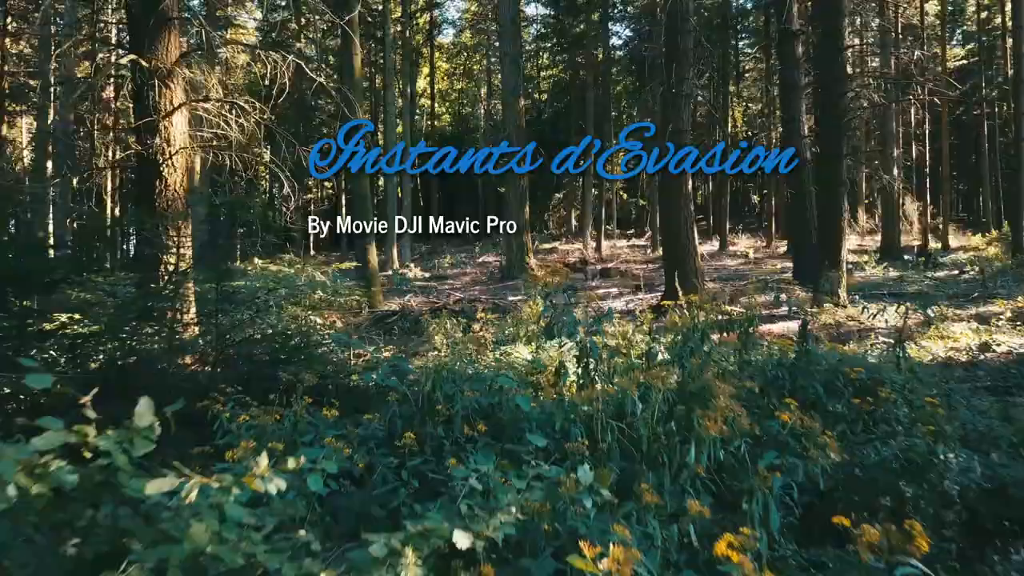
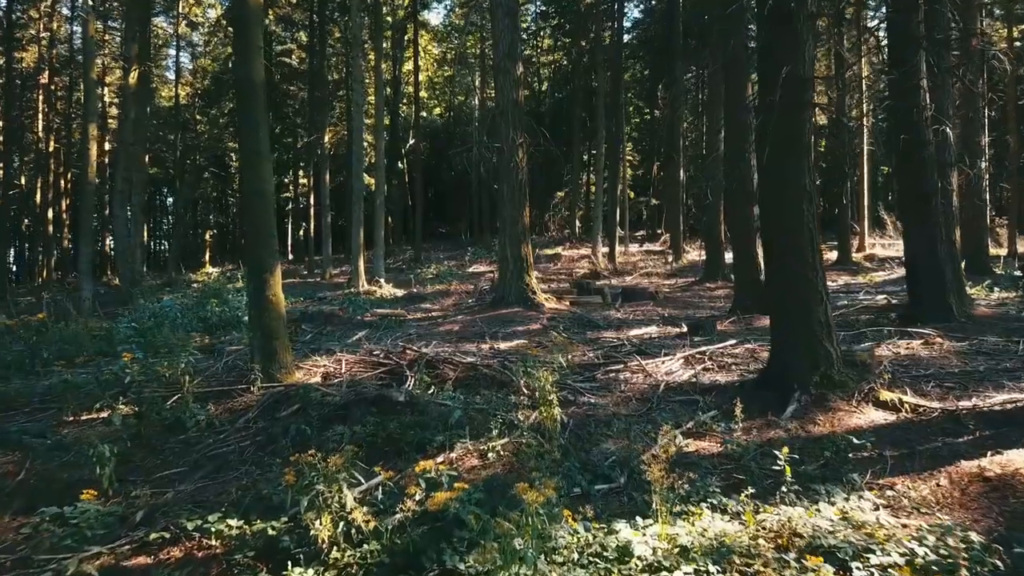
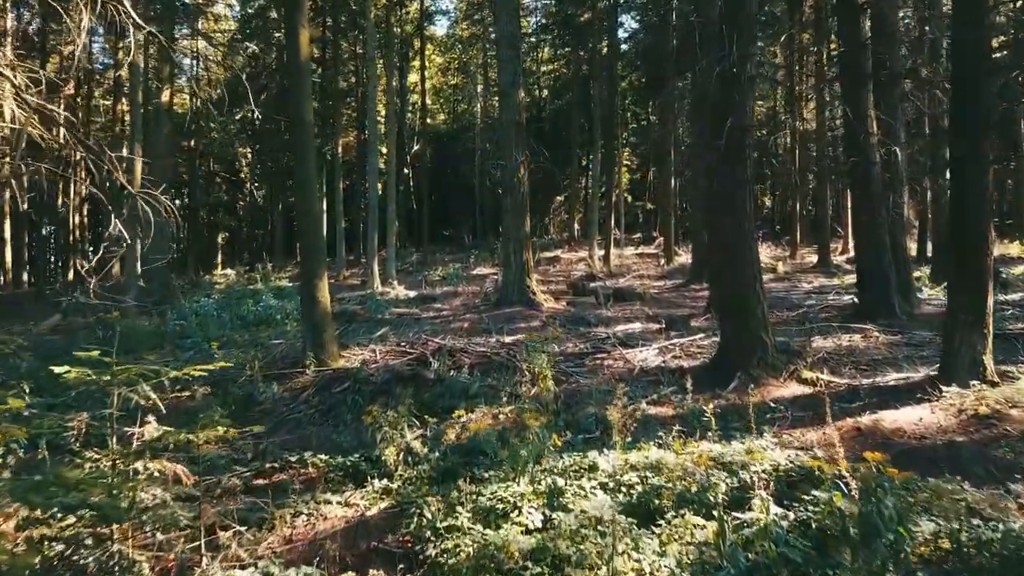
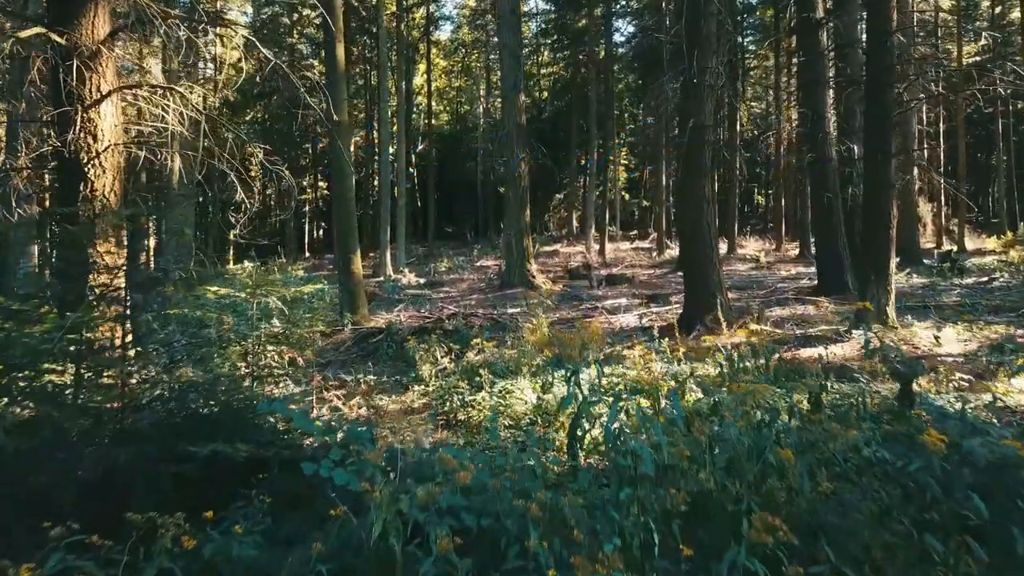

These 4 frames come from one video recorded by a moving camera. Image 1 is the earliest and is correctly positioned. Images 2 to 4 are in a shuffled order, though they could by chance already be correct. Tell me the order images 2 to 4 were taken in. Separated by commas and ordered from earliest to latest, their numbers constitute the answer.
4, 3, 2
